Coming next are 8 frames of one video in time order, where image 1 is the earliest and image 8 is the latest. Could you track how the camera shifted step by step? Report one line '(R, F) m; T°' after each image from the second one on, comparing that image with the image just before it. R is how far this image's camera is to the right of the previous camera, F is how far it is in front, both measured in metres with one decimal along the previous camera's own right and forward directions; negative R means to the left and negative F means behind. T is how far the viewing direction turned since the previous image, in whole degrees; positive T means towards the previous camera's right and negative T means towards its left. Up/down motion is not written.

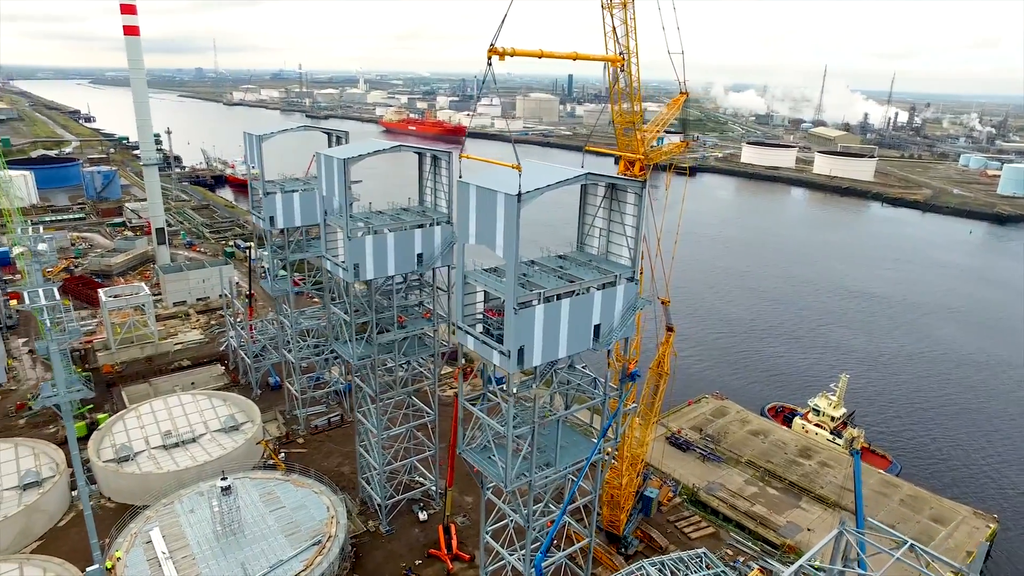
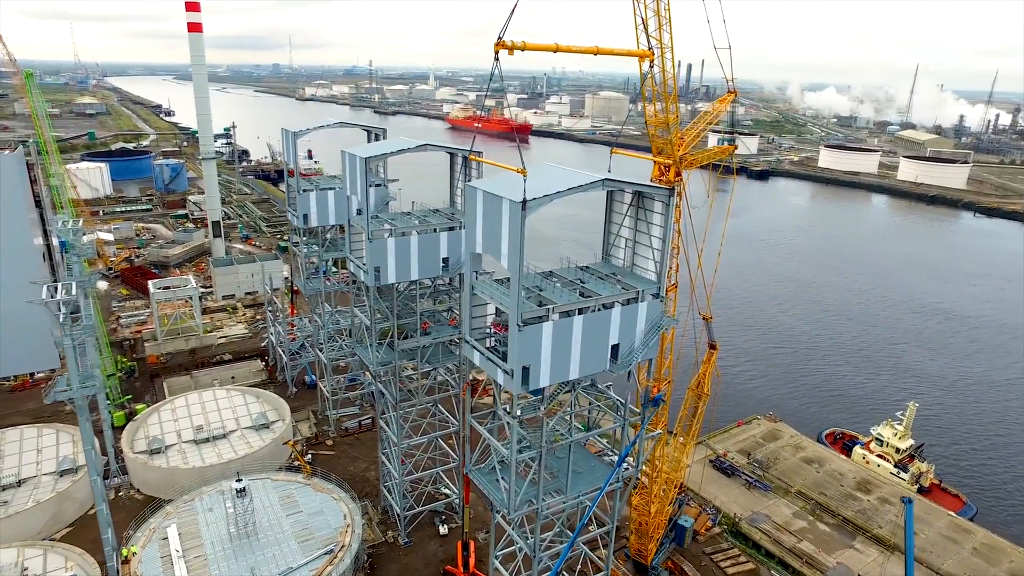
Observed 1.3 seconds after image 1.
(+1.5, +1.6) m; -6°
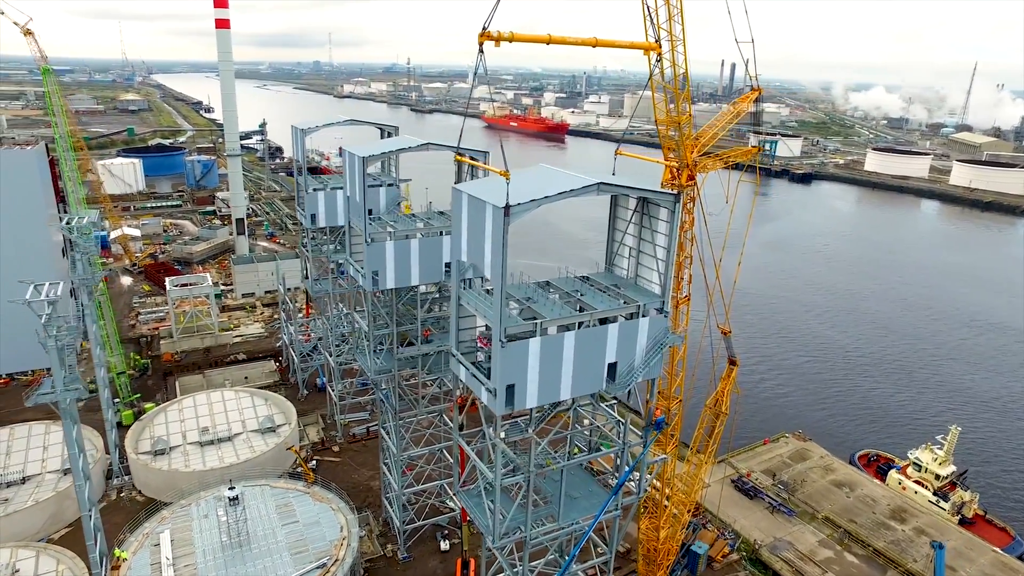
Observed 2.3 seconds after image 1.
(+1.2, +1.4) m; -3°
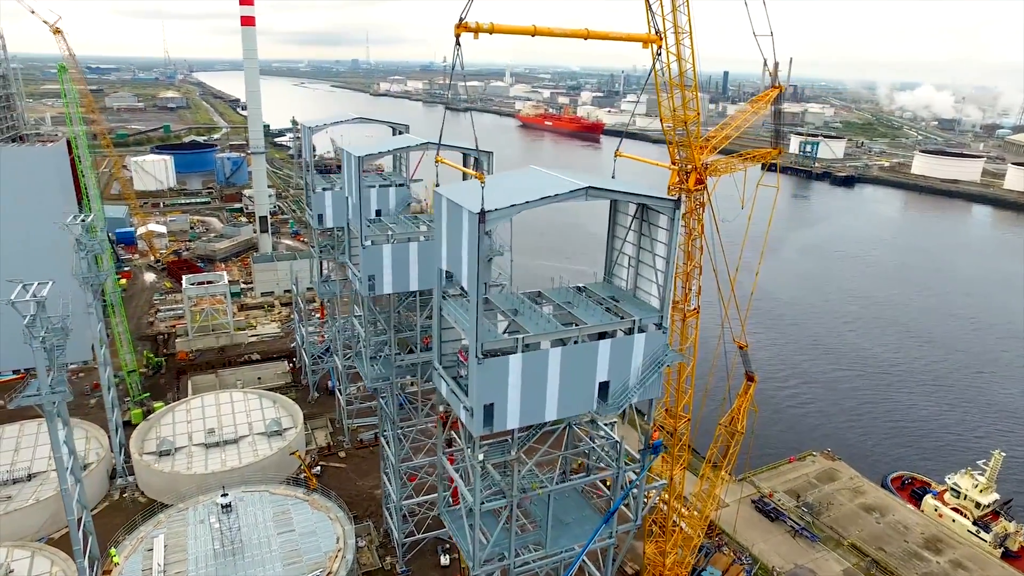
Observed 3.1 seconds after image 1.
(+1.2, +1.3) m; -3°
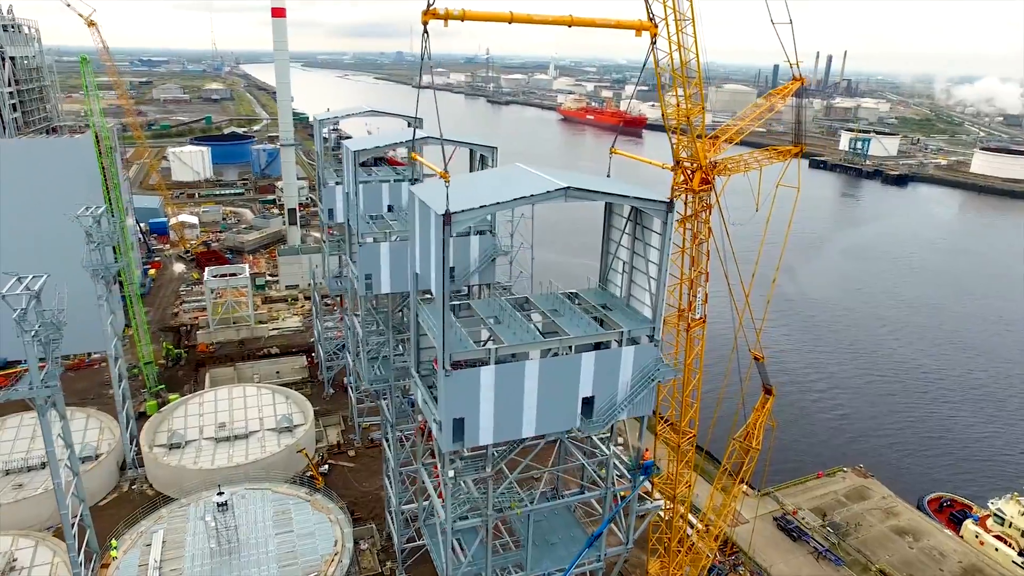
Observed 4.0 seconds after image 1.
(+1.4, +1.1) m; -4°
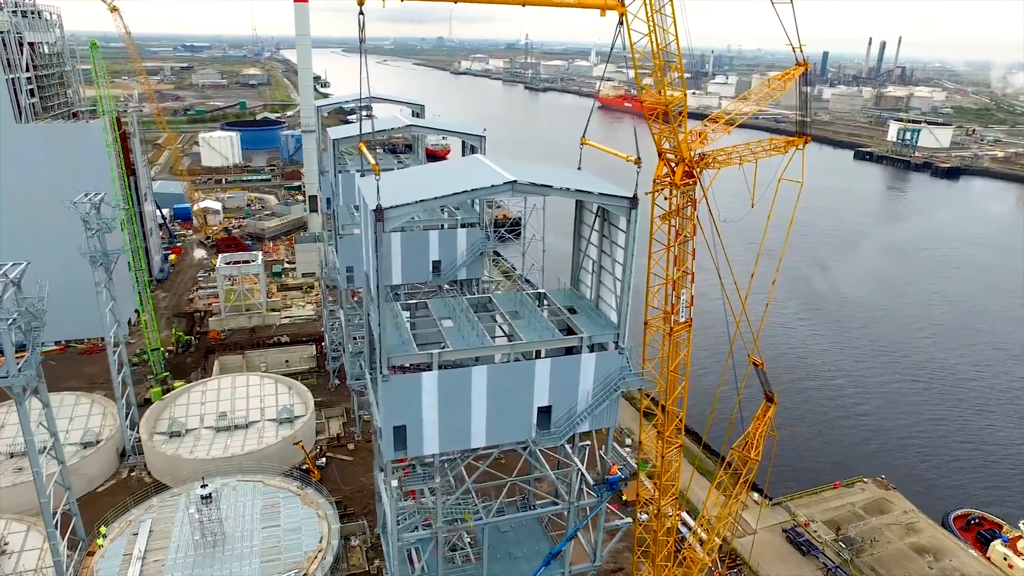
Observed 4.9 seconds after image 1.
(+1.8, +1.1) m; -3°
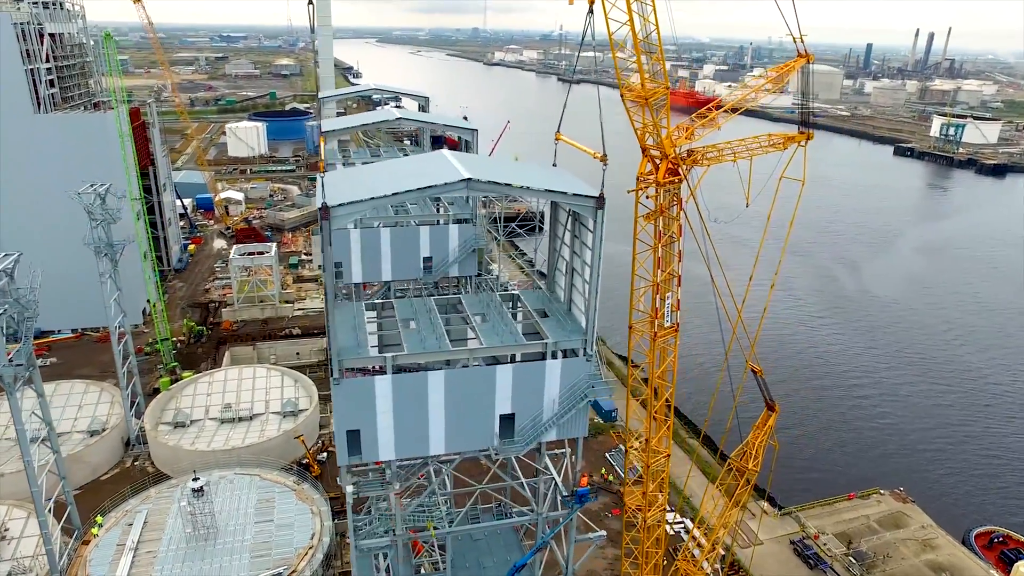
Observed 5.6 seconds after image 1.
(+1.4, +0.7) m; -3°
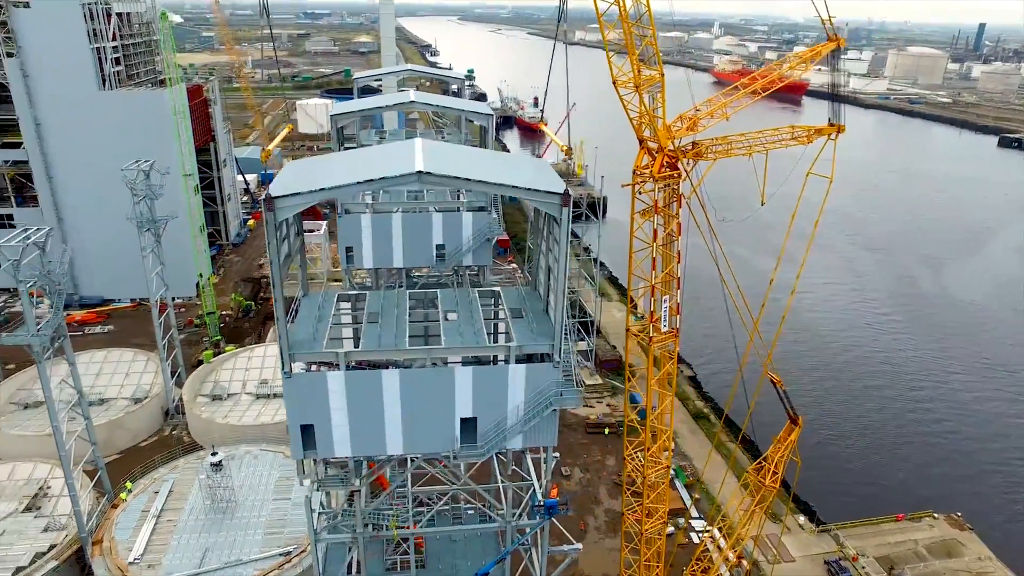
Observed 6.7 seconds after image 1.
(+1.9, +1.1) m; -6°
